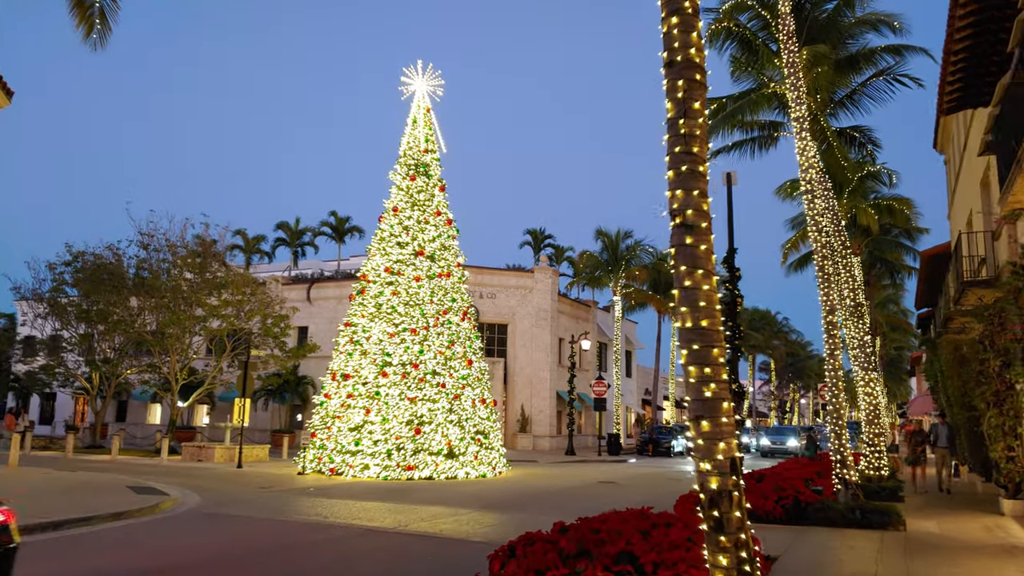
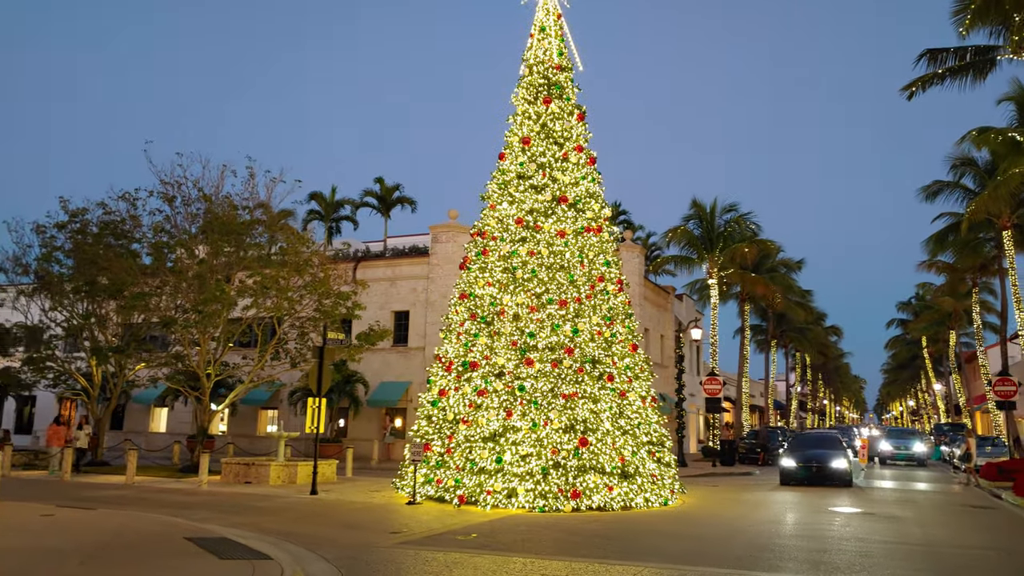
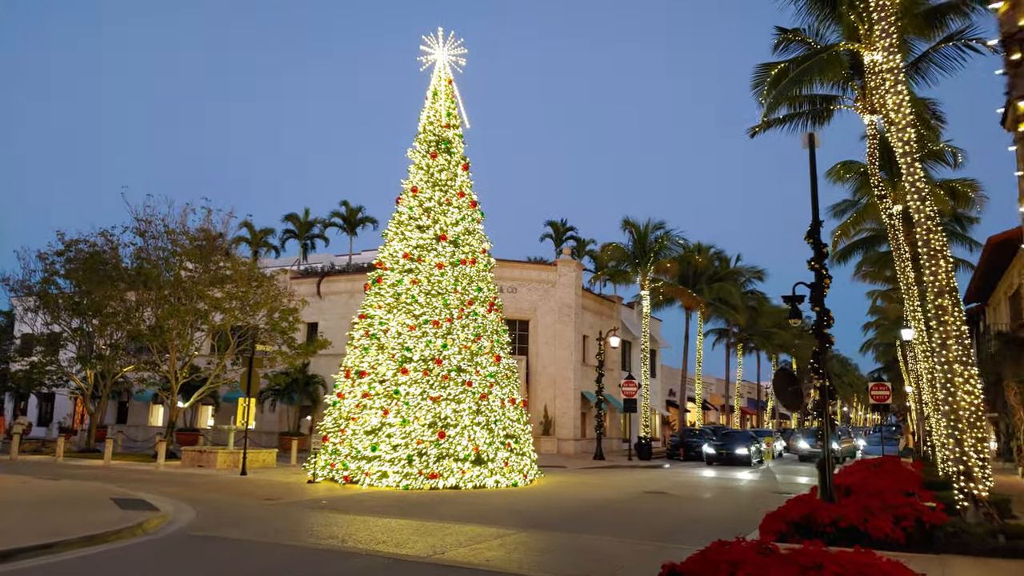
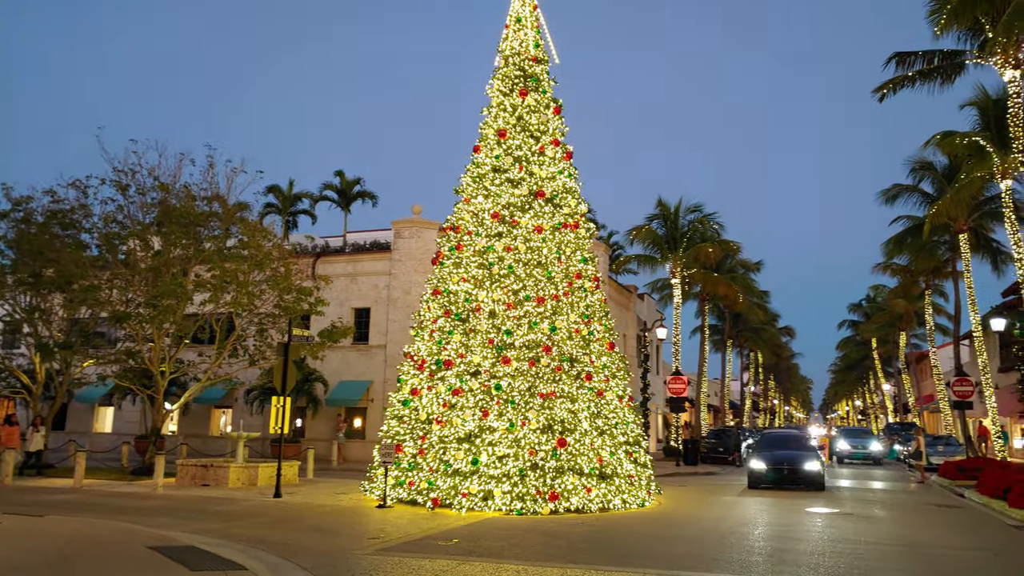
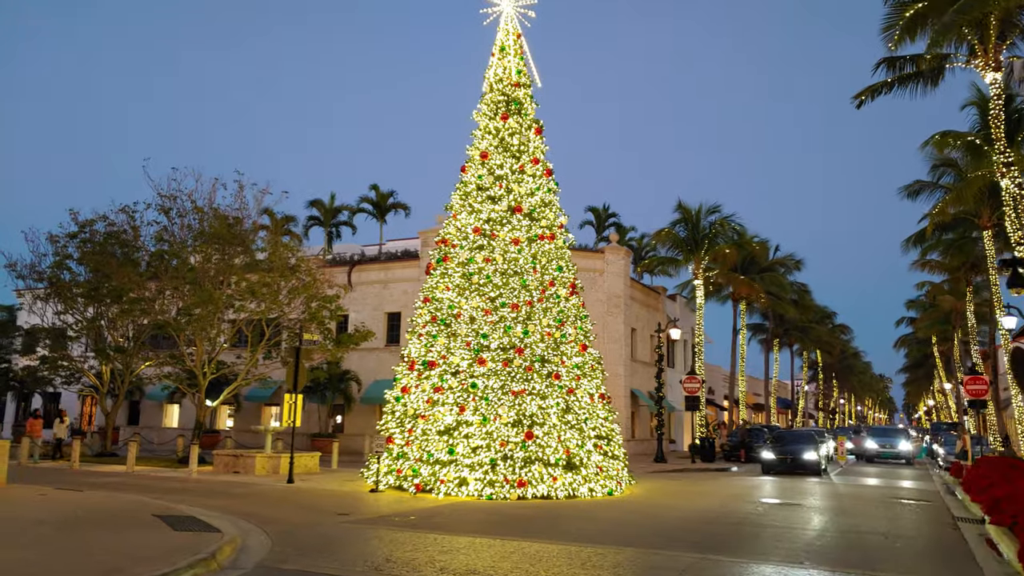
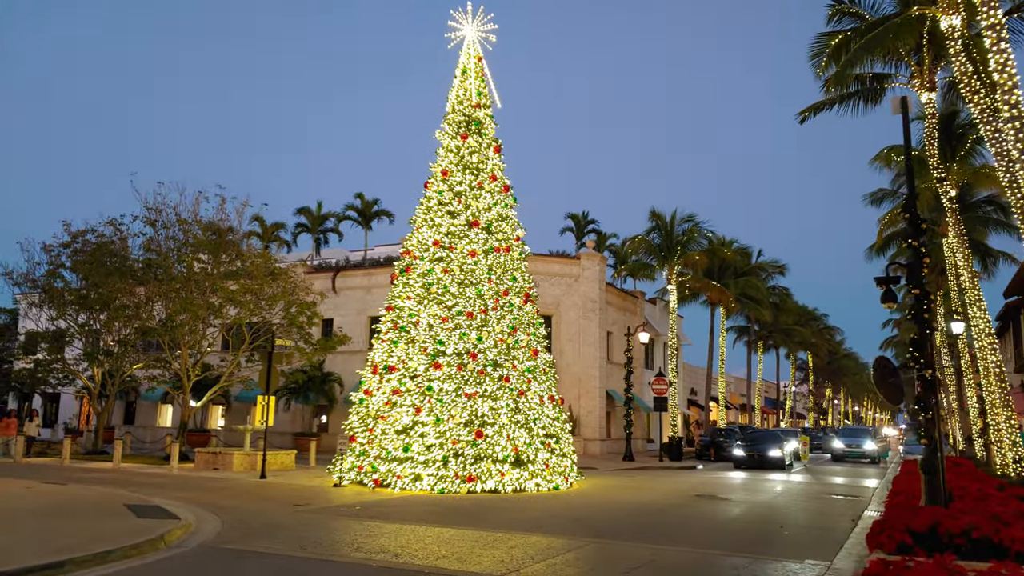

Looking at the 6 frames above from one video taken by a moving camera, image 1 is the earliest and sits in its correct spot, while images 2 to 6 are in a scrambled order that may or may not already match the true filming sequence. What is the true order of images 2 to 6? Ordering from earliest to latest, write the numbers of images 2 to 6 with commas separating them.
3, 6, 5, 2, 4
